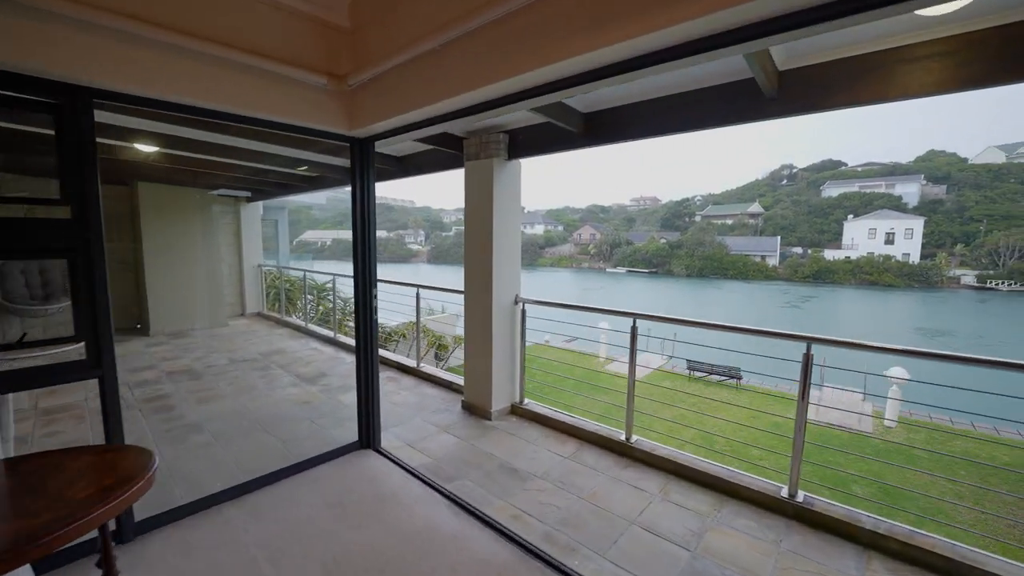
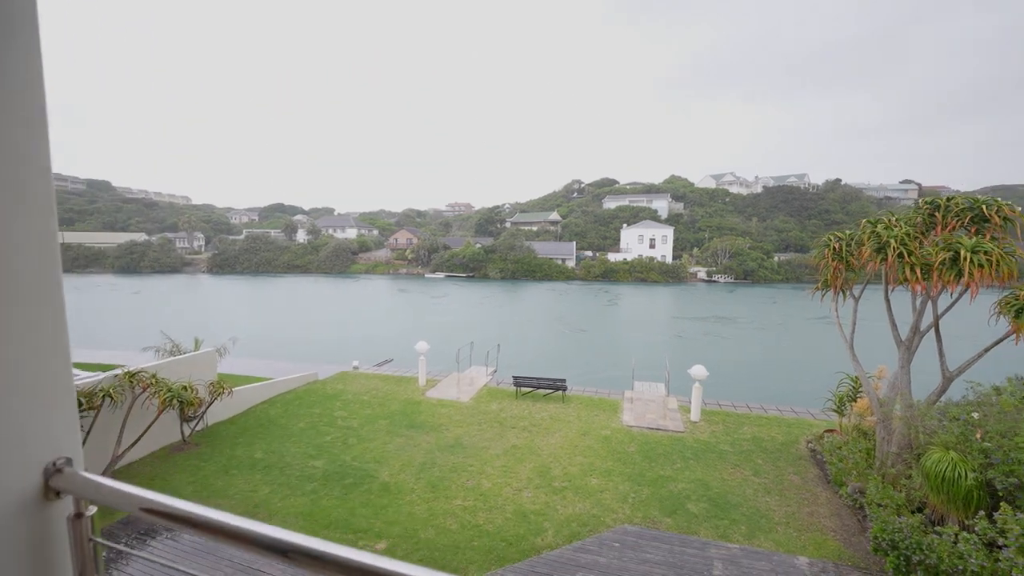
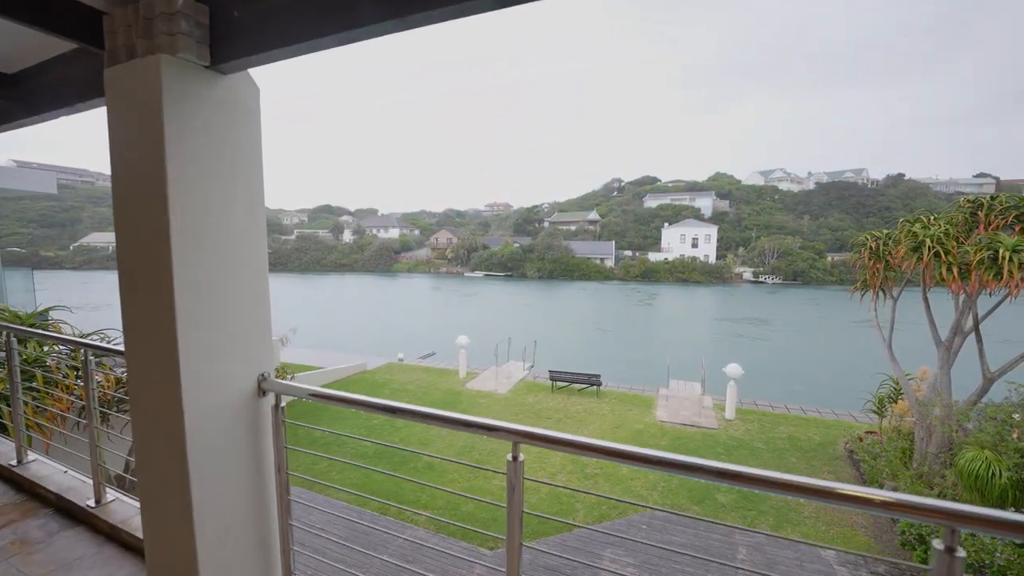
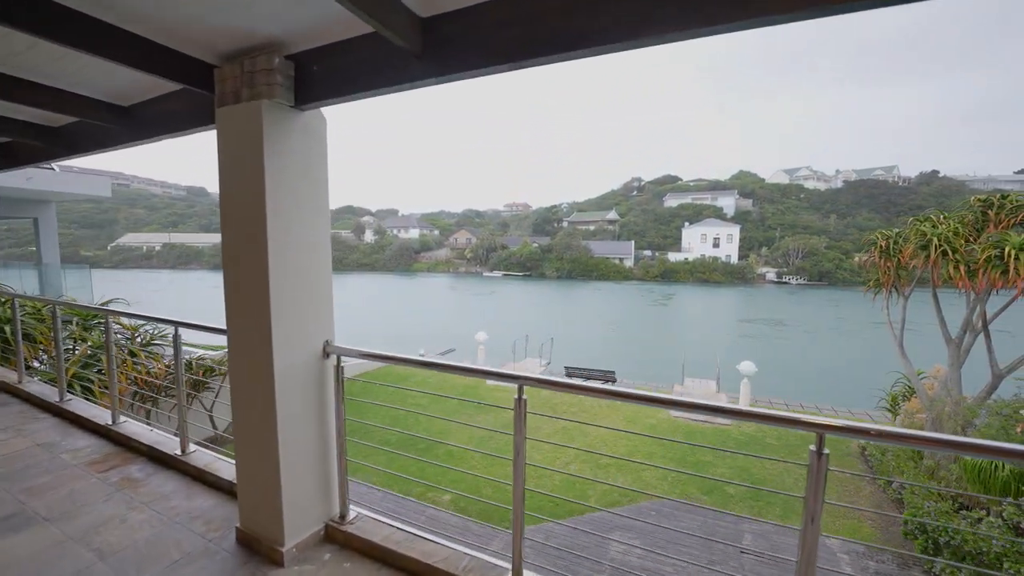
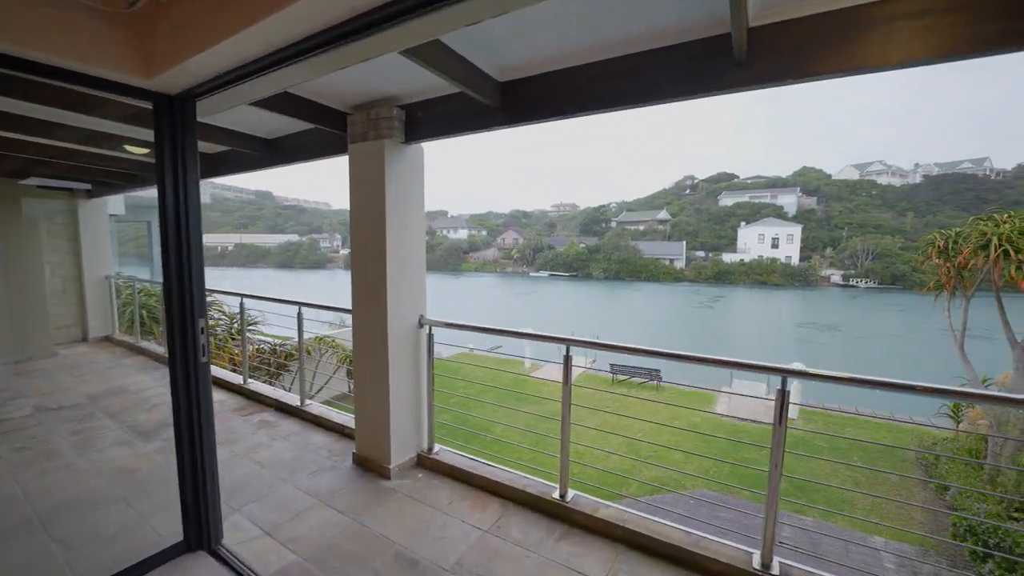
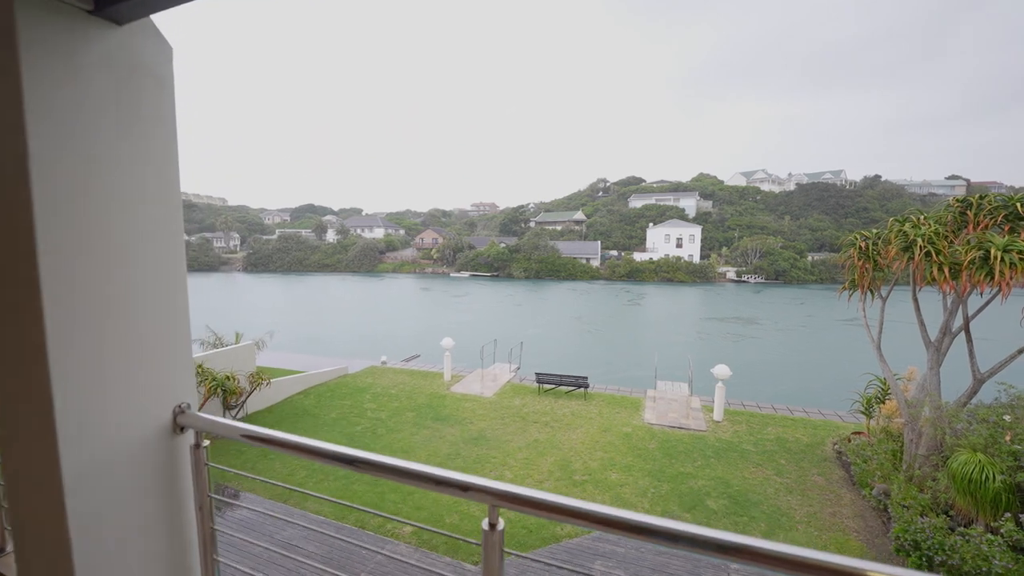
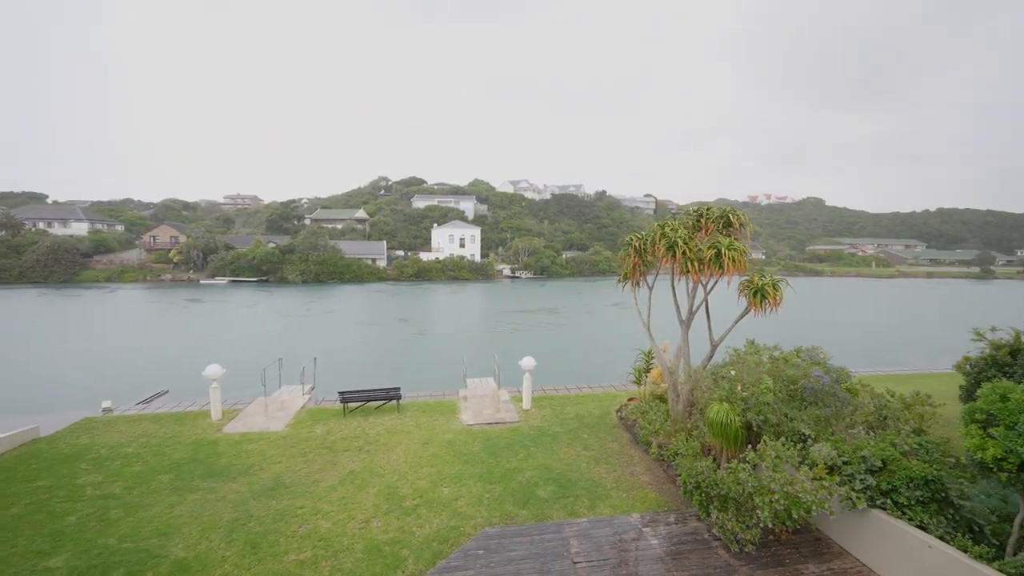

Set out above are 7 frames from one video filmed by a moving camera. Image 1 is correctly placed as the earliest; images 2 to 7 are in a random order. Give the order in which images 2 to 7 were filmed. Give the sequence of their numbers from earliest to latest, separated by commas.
5, 4, 3, 6, 2, 7
